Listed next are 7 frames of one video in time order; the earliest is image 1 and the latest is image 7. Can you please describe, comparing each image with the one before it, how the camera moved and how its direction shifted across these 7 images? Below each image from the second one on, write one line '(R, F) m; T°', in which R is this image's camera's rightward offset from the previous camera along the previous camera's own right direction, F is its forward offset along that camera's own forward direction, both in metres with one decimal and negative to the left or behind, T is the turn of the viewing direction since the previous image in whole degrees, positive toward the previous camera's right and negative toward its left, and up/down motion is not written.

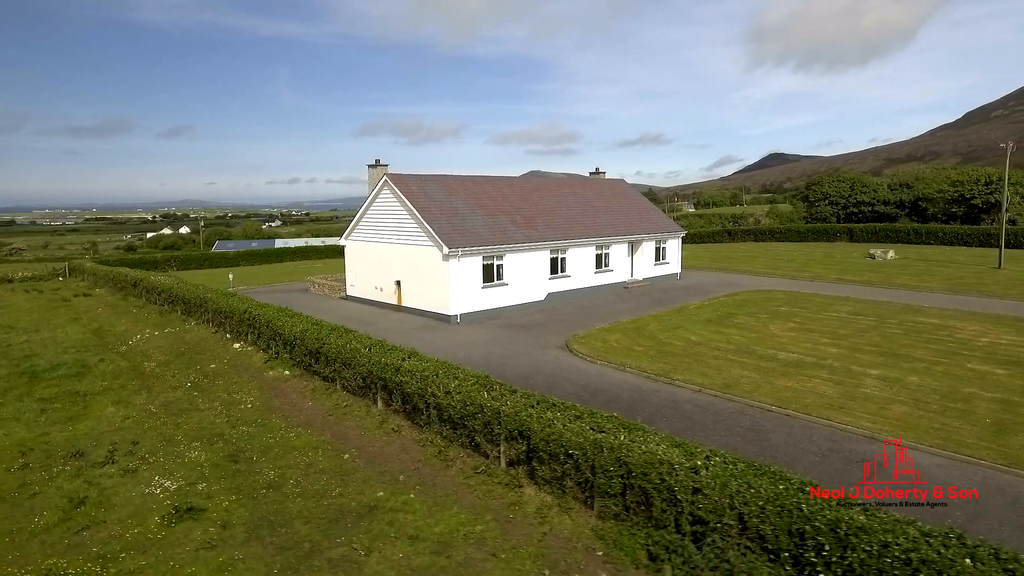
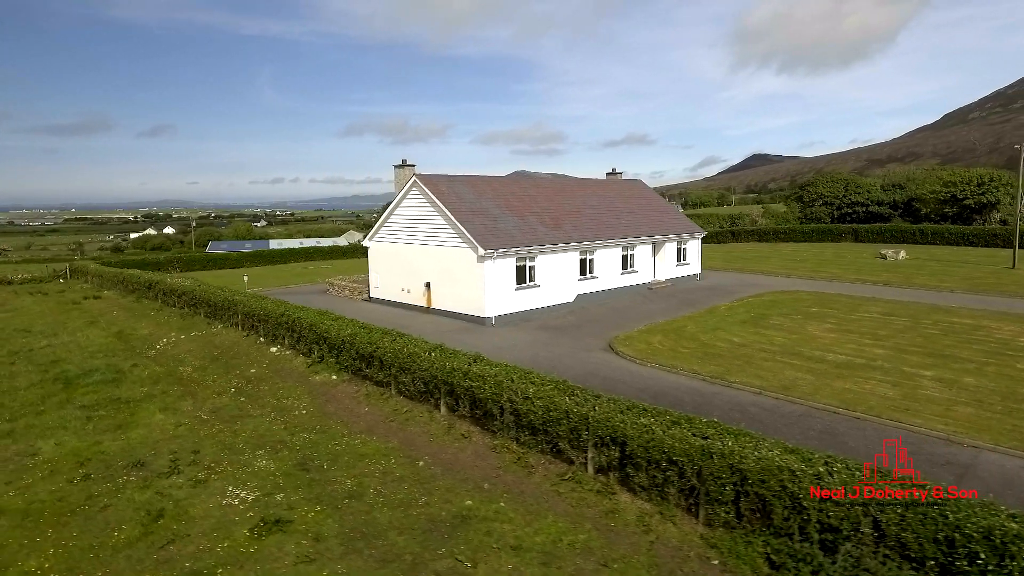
(-1.7, +0.2) m; +1°
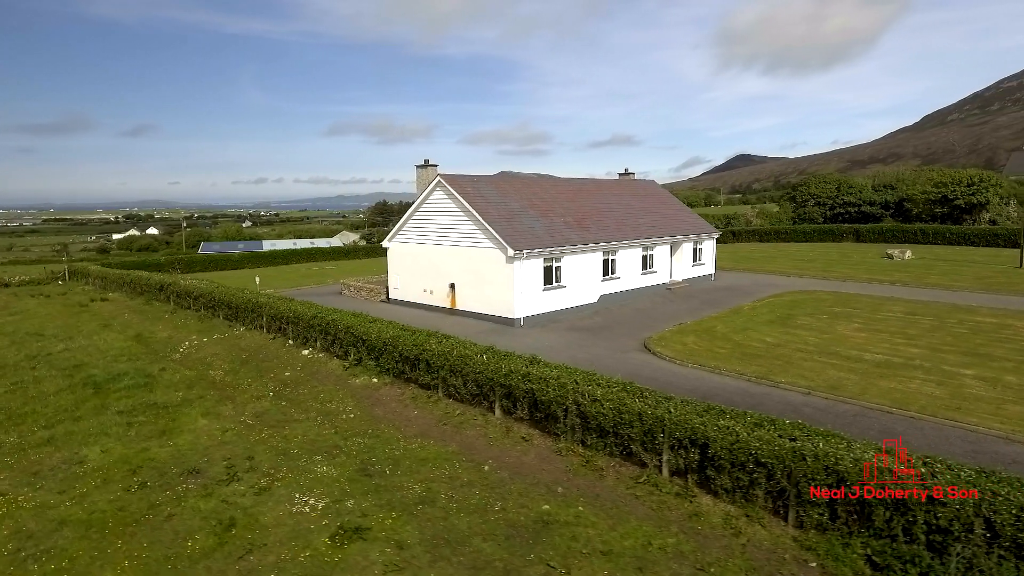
(-1.5, +0.2) m; +1°
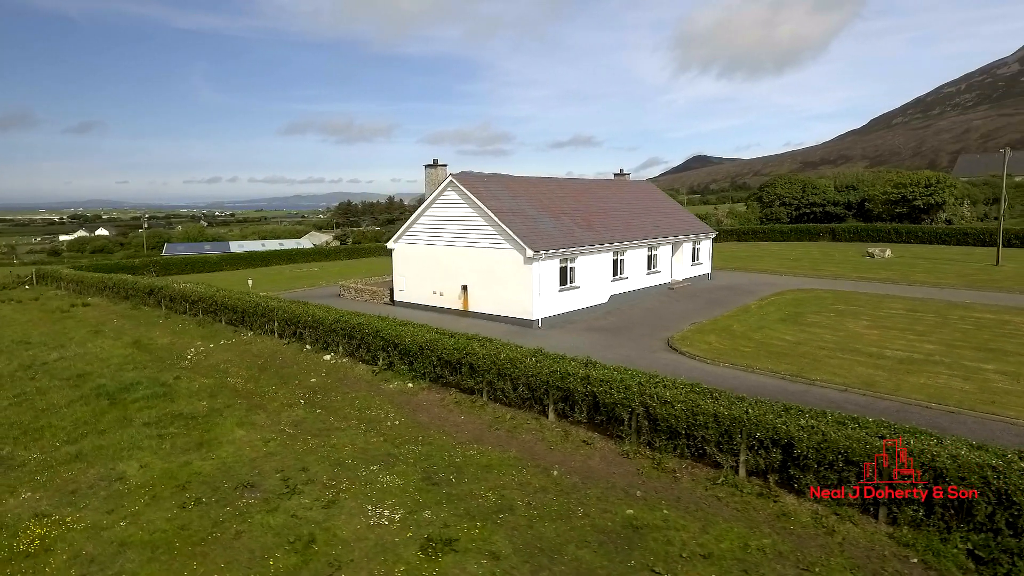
(-1.9, +0.3) m; +4°
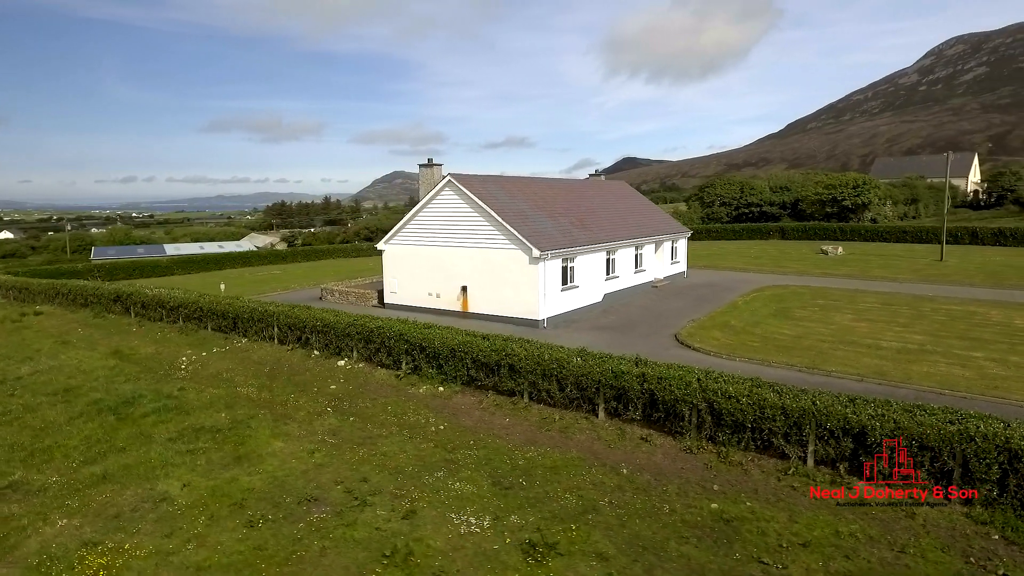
(-2.4, +0.2) m; +6°
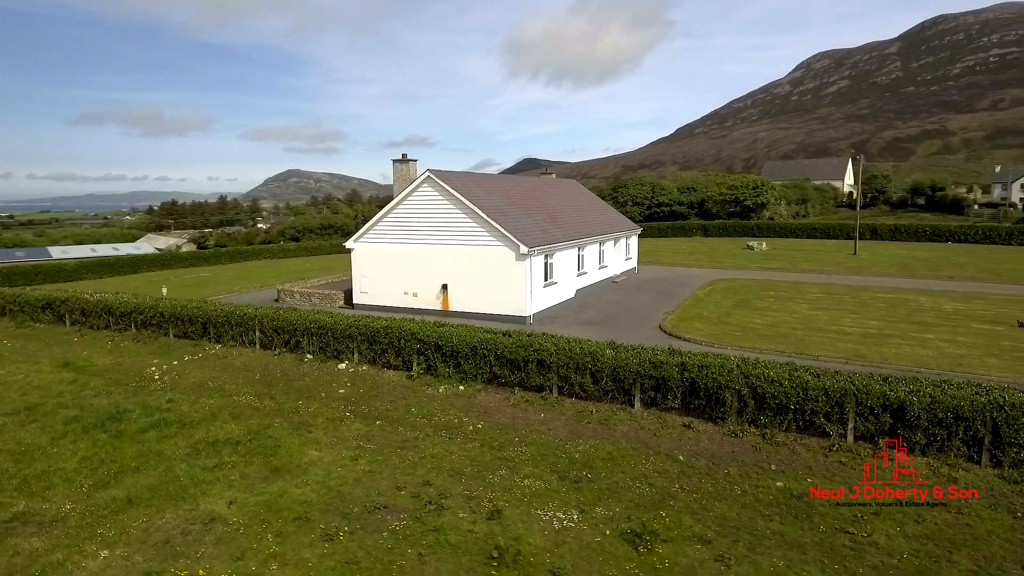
(-2.8, +0.3) m; +9°
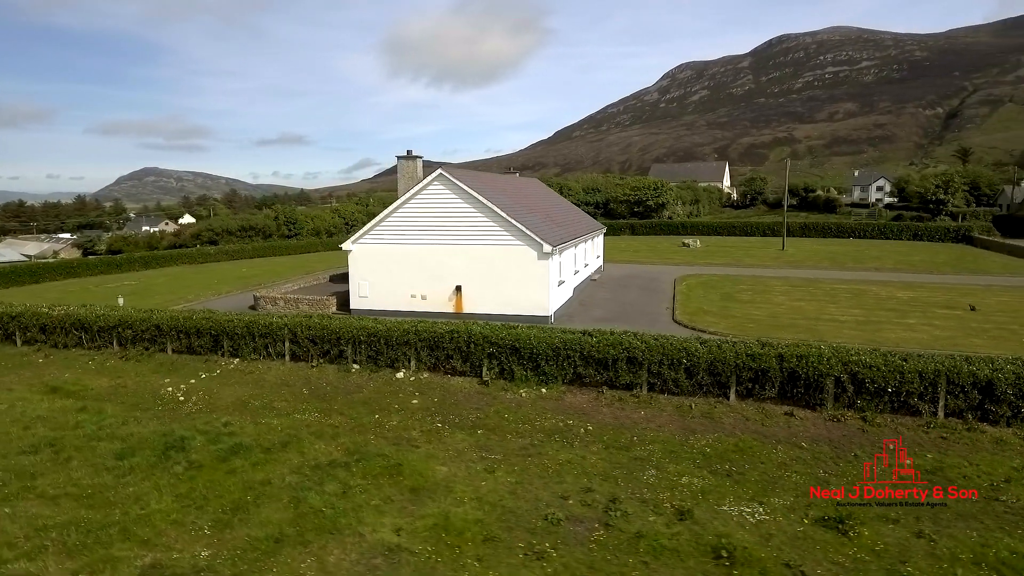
(-4.6, +0.8) m; +11°
